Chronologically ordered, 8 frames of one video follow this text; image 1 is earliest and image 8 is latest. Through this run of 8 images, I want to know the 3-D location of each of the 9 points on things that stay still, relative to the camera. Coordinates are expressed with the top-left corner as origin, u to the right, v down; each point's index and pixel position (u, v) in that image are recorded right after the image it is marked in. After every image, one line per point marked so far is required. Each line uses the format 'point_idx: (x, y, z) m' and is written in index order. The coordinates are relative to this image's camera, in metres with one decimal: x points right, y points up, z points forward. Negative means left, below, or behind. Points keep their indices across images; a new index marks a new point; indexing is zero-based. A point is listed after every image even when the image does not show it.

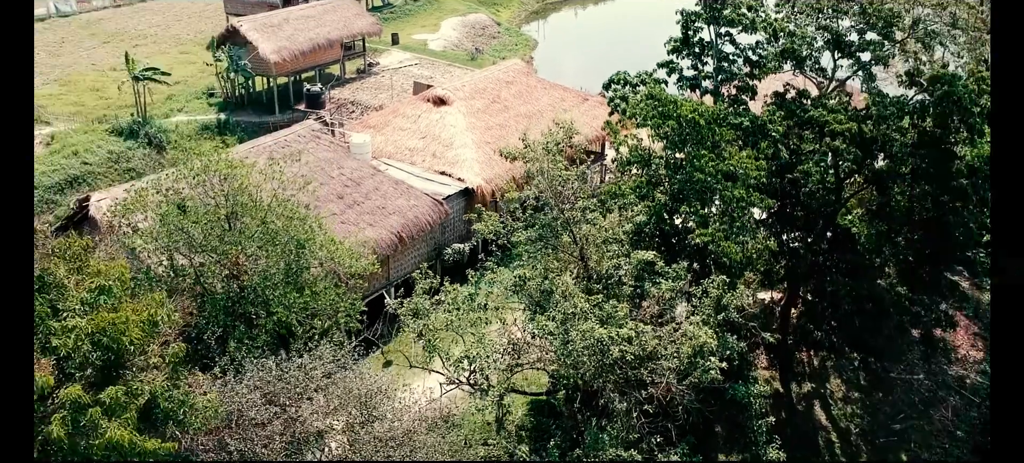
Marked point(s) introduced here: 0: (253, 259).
0: (-3.4, -0.4, +13.3) m
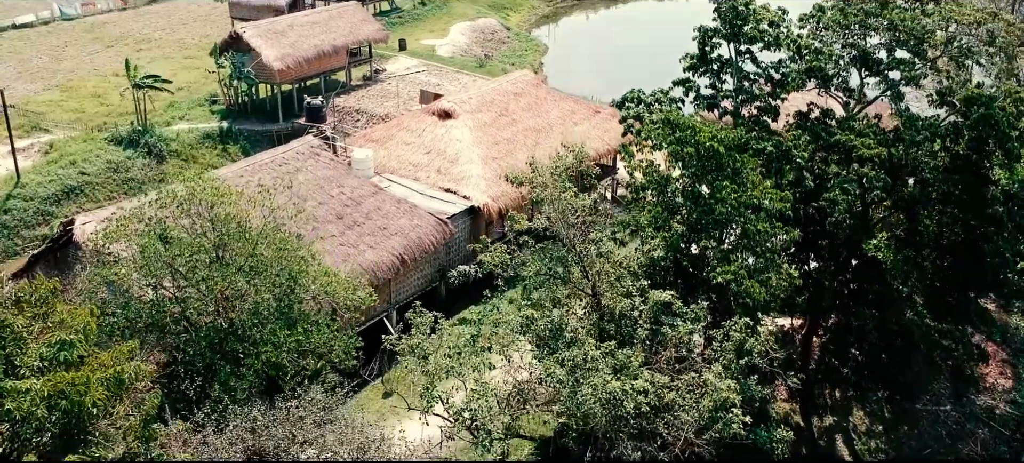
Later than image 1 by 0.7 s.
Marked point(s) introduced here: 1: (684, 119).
0: (-3.3, -0.8, +12.4) m
1: (+2.4, +1.6, +14.3) m
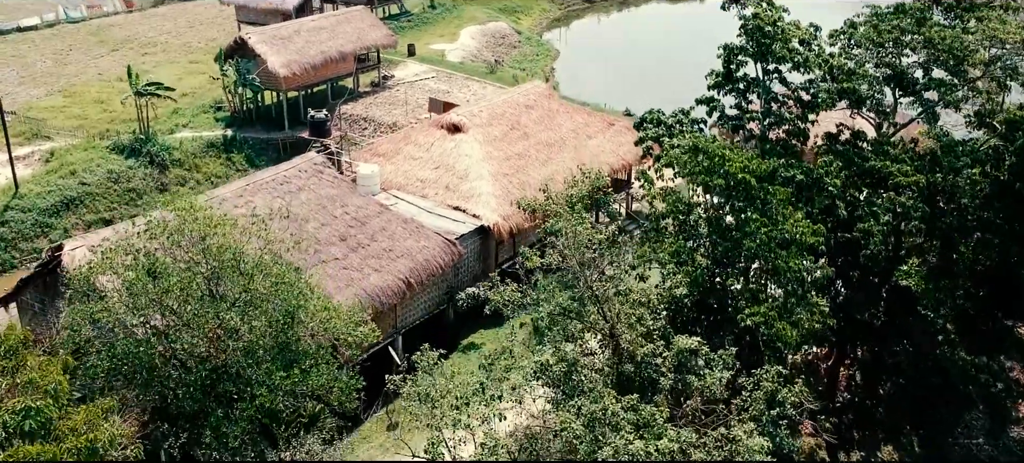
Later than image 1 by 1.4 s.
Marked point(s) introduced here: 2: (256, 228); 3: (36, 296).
0: (-3.2, -1.1, +11.6) m
1: (+2.6, +1.1, +13.4) m
2: (-3.4, 0.0, +13.6) m
3: (-7.2, -1.0, +15.5) m
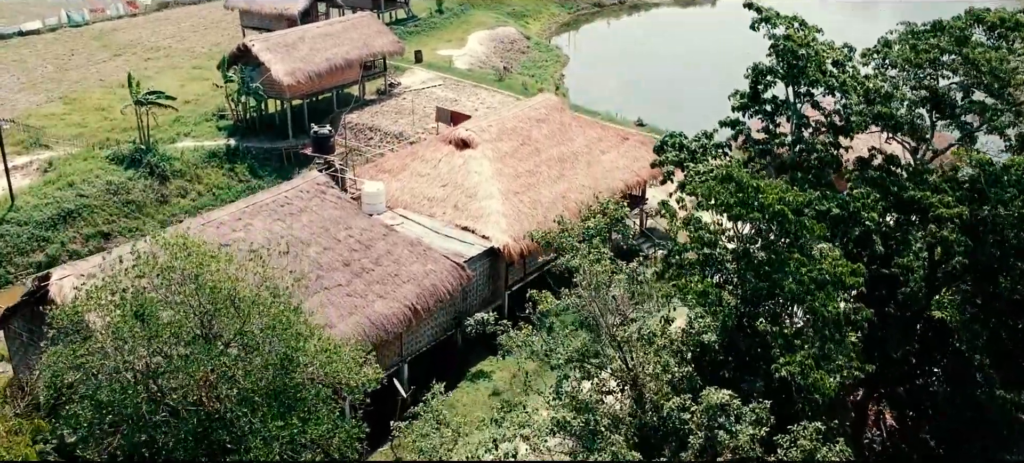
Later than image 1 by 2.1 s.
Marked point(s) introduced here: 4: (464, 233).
0: (-3.0, -1.5, +10.8) m
1: (+2.7, +0.7, +12.5) m
2: (-3.3, -0.4, +12.8) m
3: (-7.1, -1.4, +14.7) m
4: (-0.9, 0.0, +19.4) m
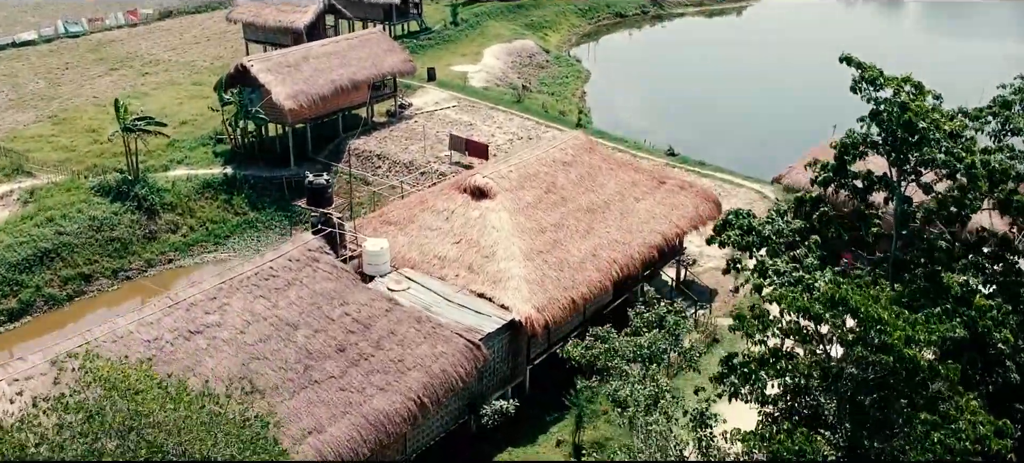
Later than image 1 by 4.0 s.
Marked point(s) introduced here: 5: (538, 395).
0: (-2.8, -2.7, +8.2) m
1: (+3.0, -0.4, +9.9) m
2: (-3.0, -1.5, +10.3) m
3: (-6.7, -2.4, +12.2) m
4: (-0.6, -1.1, +16.8) m
5: (+0.4, -2.8, +17.5) m
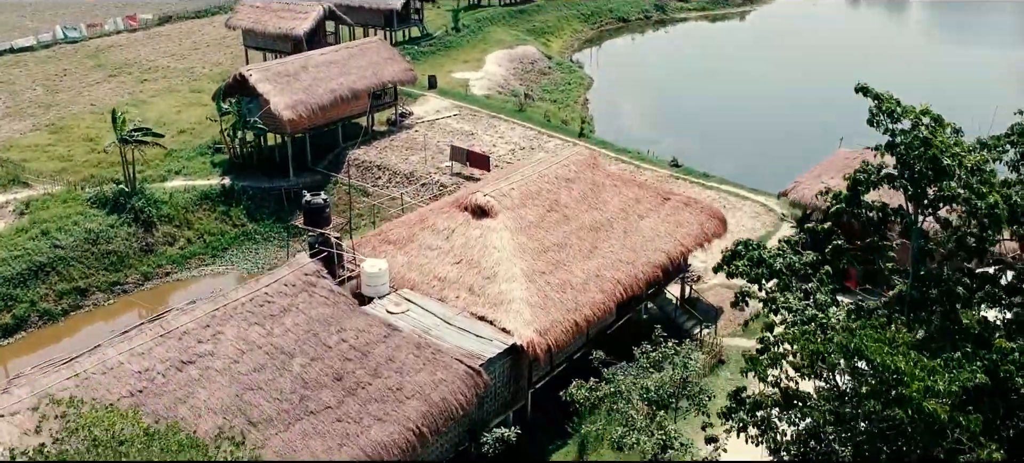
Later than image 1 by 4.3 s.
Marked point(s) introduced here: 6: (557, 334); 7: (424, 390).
0: (-2.8, -3.0, +7.8) m
1: (+3.1, -0.8, +9.5) m
2: (-2.9, -1.8, +9.9) m
3: (-6.7, -2.8, +11.8) m
4: (-0.5, -1.5, +16.4) m
5: (+0.5, -3.1, +17.1) m
6: (+0.7, -1.7, +16.5) m
7: (-1.2, -2.2, +14.3) m
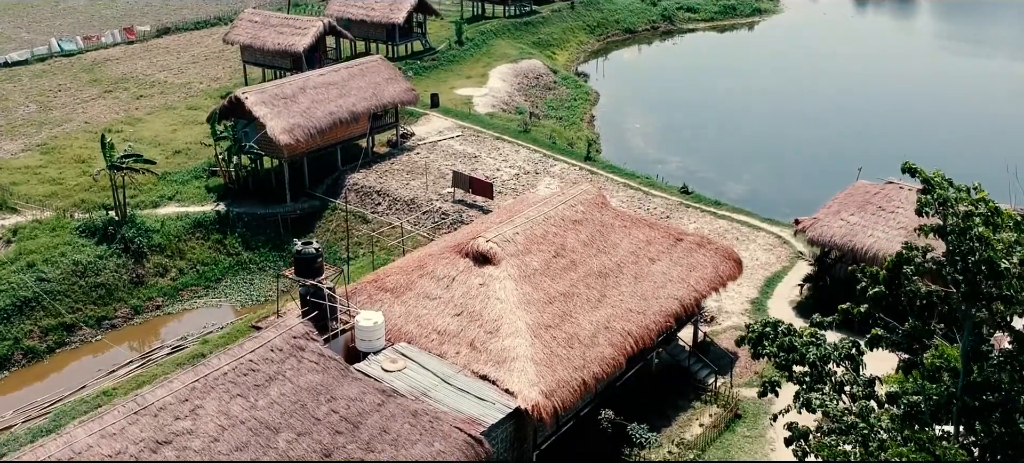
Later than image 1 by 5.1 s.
0: (-2.7, -3.8, +6.8) m
1: (+3.1, -1.6, +8.5) m
2: (-2.9, -2.6, +8.9) m
3: (-6.7, -3.6, +10.8) m
4: (-0.5, -2.3, +15.3) m
5: (+0.5, -4.0, +16.1) m
6: (+0.8, -2.5, +15.5) m
7: (-1.2, -3.1, +13.2) m
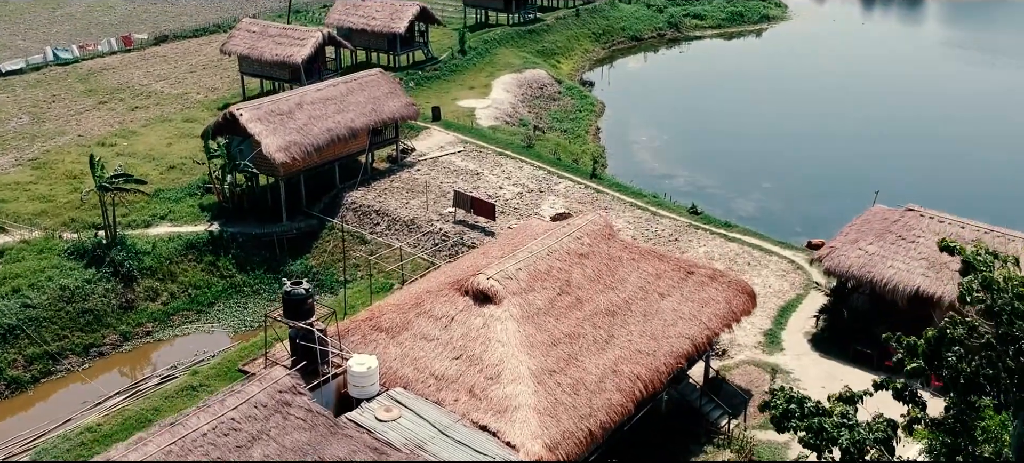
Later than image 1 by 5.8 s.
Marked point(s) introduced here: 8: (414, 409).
0: (-2.8, -4.4, +5.9) m
1: (+3.1, -2.2, +7.5) m
2: (-2.9, -3.2, +7.9) m
3: (-6.7, -4.2, +9.9) m
4: (-0.4, -2.9, +14.4) m
5: (+0.6, -4.6, +15.1) m
6: (+0.8, -3.1, +14.5) m
7: (-1.2, -3.7, +12.3) m
8: (-1.4, -2.6, +14.7) m
